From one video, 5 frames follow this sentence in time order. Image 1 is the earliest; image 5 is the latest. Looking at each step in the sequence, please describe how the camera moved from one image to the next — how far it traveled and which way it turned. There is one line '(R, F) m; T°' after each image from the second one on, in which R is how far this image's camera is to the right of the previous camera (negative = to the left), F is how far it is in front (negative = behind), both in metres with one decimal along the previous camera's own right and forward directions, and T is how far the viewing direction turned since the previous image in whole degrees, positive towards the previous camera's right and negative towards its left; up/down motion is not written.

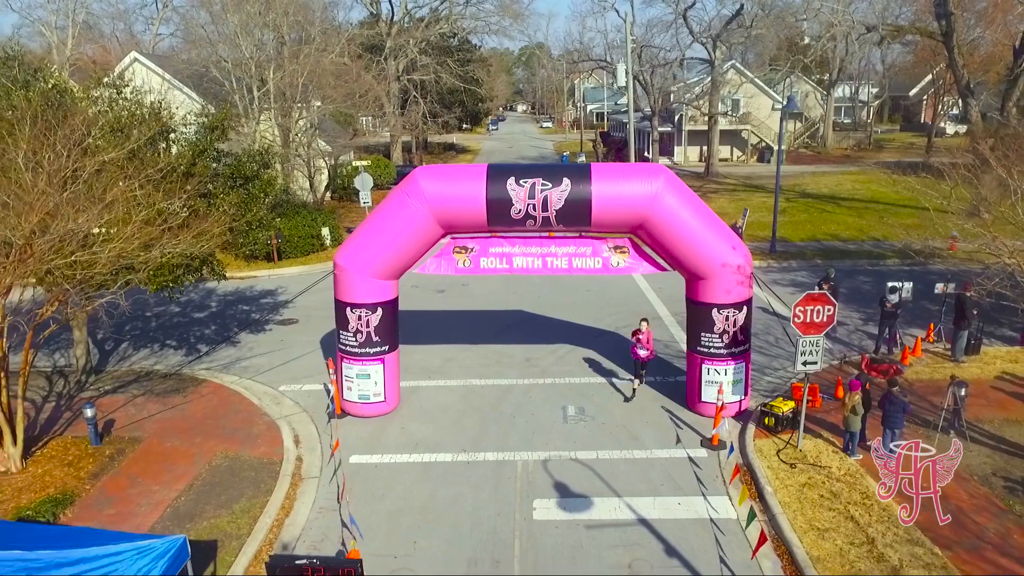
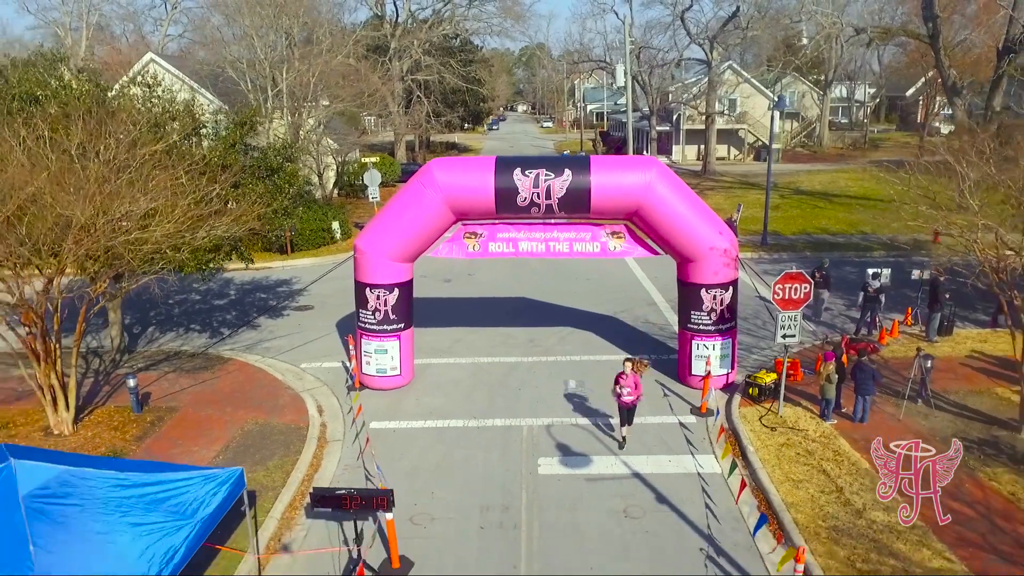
(-0.1, -1.0) m; 0°
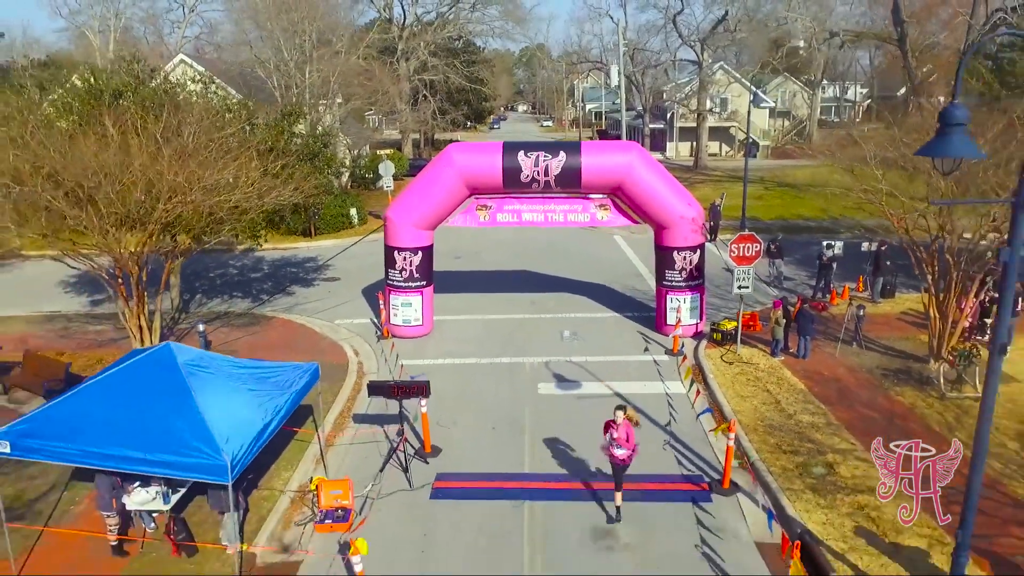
(-0.1, -2.3) m; 0°
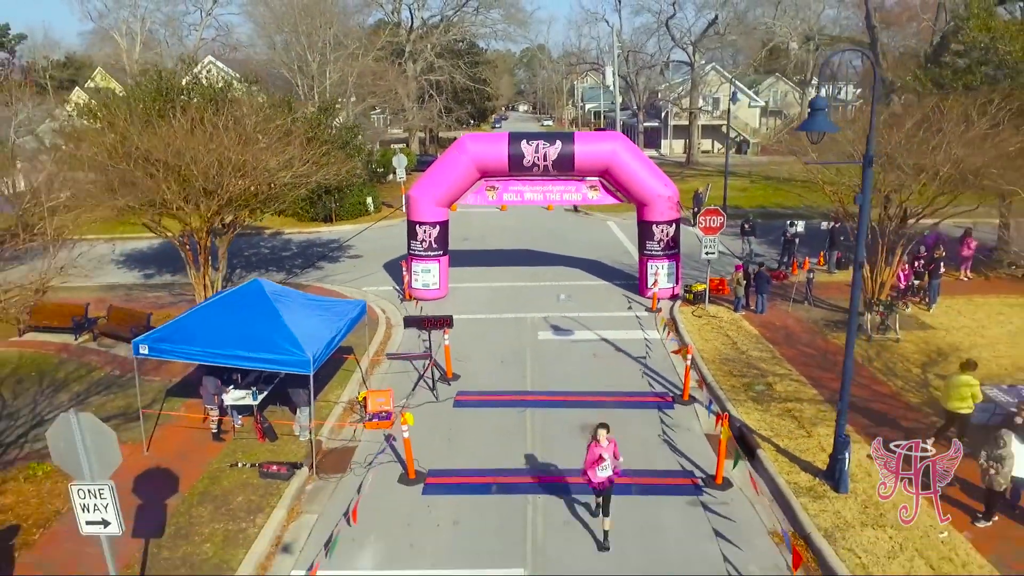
(-0.1, -2.5) m; 0°
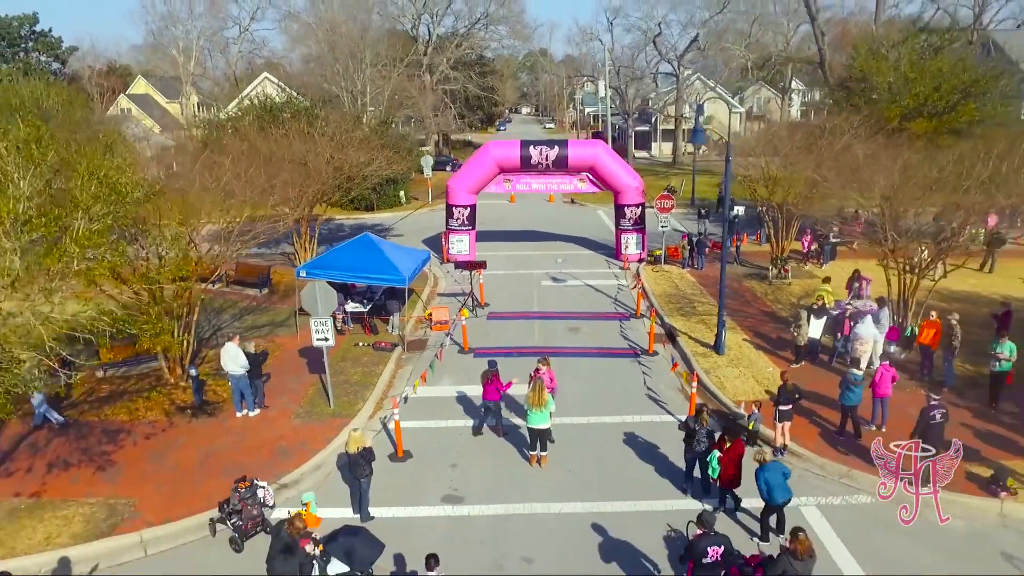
(-0.3, -6.2) m; 0°
